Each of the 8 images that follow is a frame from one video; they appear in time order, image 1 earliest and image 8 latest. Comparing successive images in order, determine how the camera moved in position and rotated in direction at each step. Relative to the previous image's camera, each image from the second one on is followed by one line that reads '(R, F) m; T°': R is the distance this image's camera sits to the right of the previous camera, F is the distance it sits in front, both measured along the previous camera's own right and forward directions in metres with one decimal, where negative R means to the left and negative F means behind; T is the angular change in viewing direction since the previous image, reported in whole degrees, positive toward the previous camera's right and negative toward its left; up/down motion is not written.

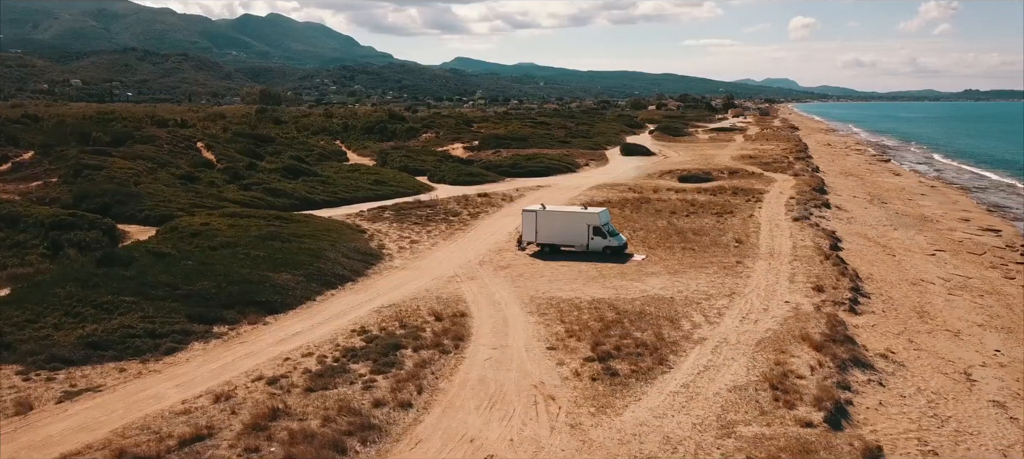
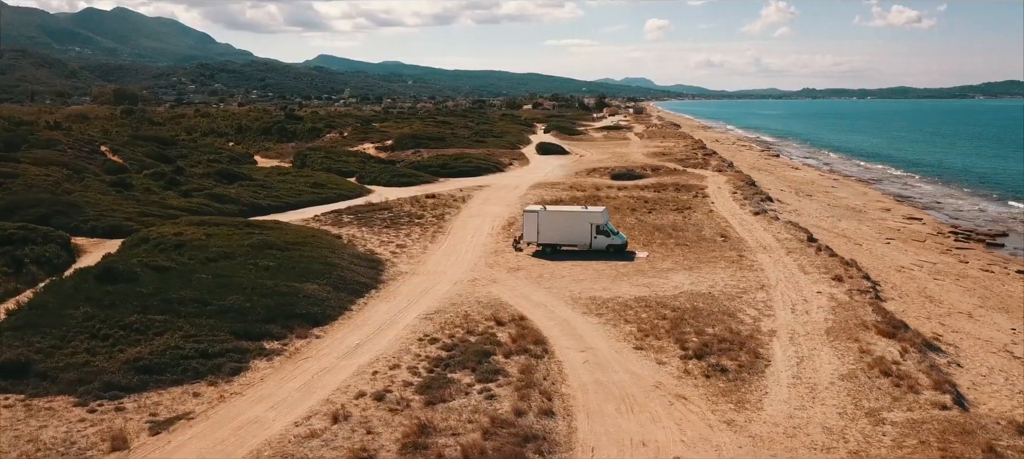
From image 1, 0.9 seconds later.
(-5.0, +0.6) m; +9°
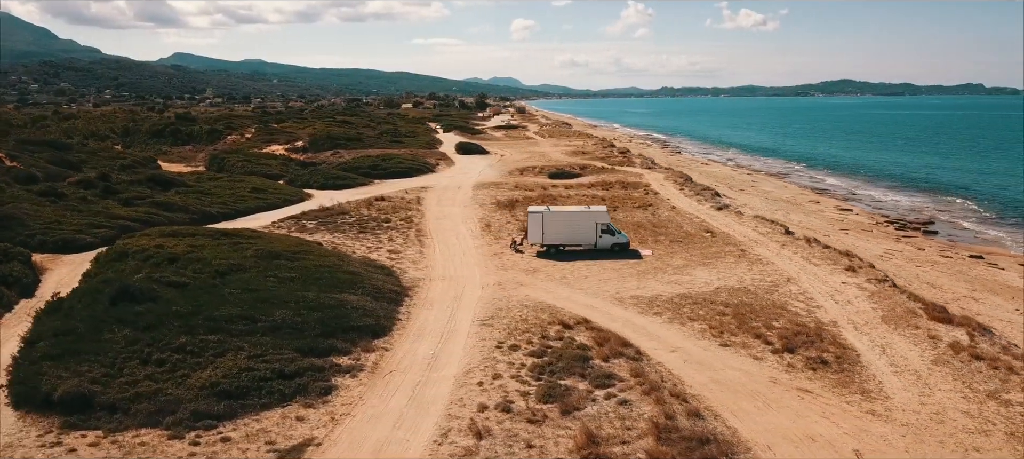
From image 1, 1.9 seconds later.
(-5.0, +0.7) m; +9°
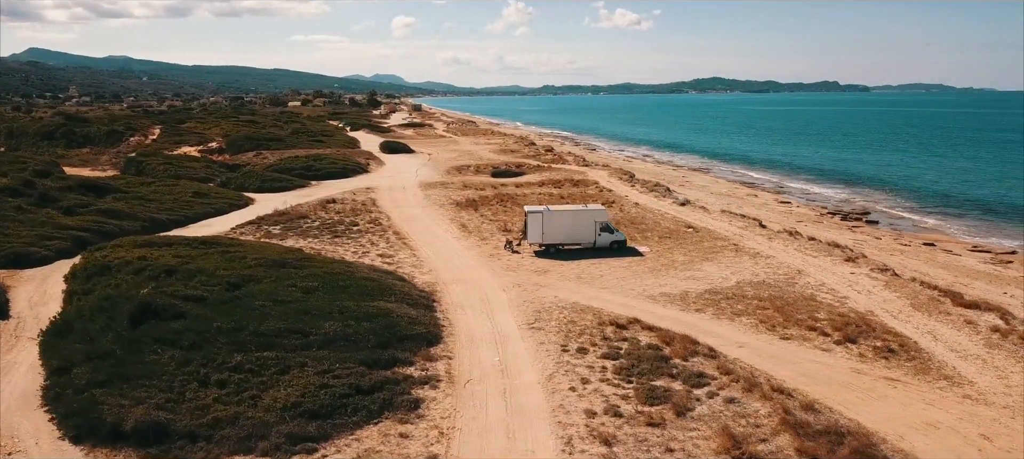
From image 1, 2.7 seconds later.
(-4.2, +0.7) m; +8°
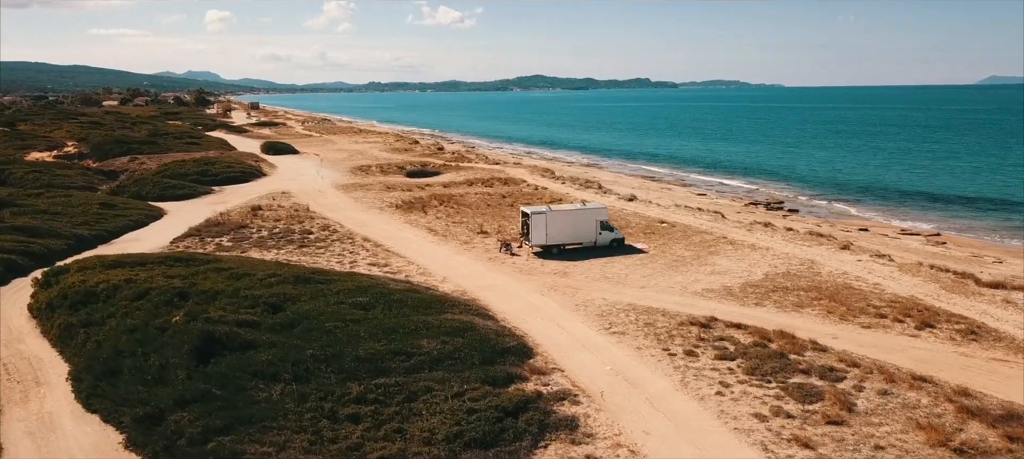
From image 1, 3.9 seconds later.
(-6.2, +1.6) m; +12°
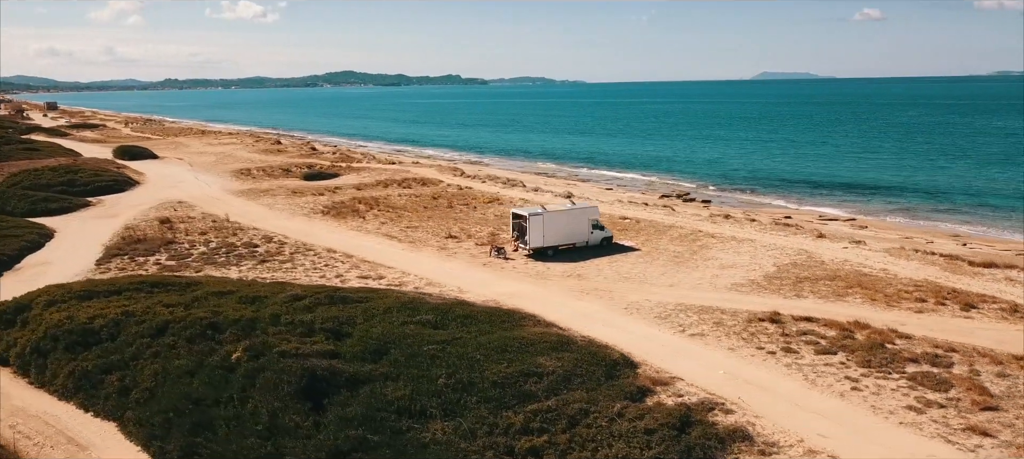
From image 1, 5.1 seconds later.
(-6.2, +1.9) m; +13°
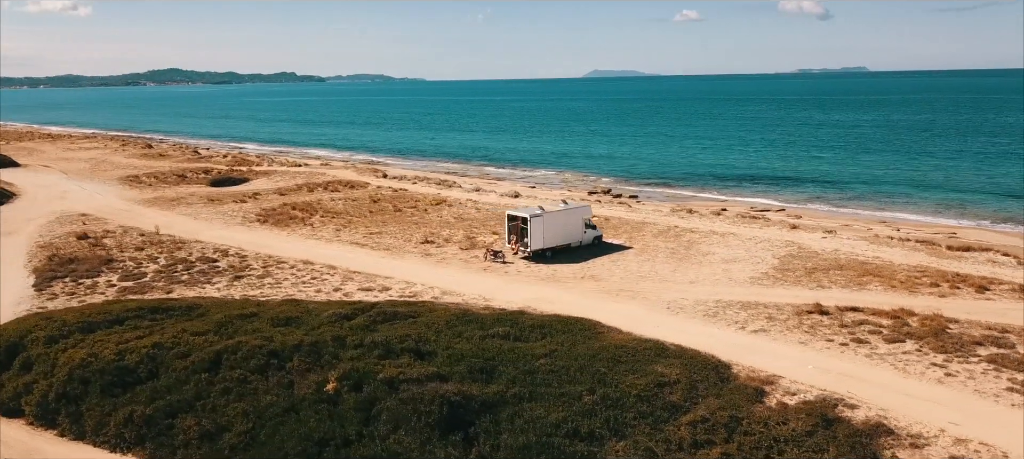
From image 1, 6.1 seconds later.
(-5.2, +1.4) m; +11°
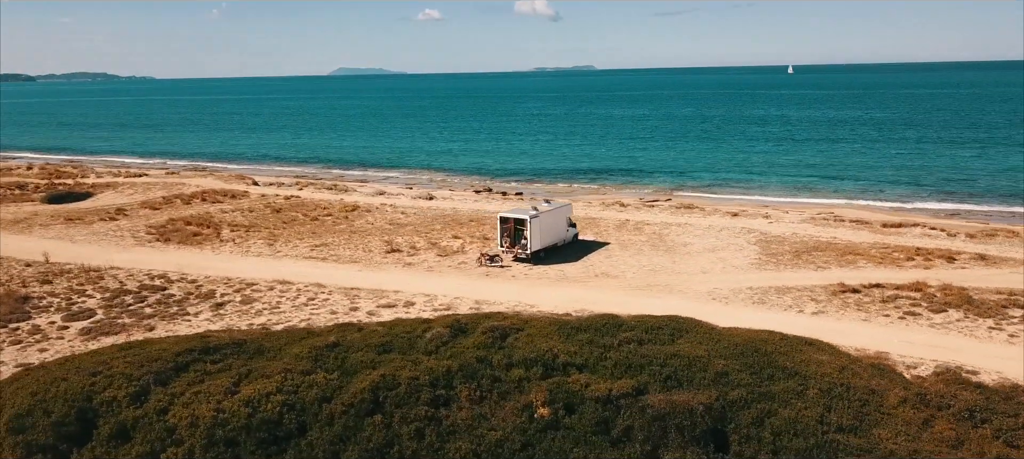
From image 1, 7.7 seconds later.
(-7.8, +1.9) m; +17°
